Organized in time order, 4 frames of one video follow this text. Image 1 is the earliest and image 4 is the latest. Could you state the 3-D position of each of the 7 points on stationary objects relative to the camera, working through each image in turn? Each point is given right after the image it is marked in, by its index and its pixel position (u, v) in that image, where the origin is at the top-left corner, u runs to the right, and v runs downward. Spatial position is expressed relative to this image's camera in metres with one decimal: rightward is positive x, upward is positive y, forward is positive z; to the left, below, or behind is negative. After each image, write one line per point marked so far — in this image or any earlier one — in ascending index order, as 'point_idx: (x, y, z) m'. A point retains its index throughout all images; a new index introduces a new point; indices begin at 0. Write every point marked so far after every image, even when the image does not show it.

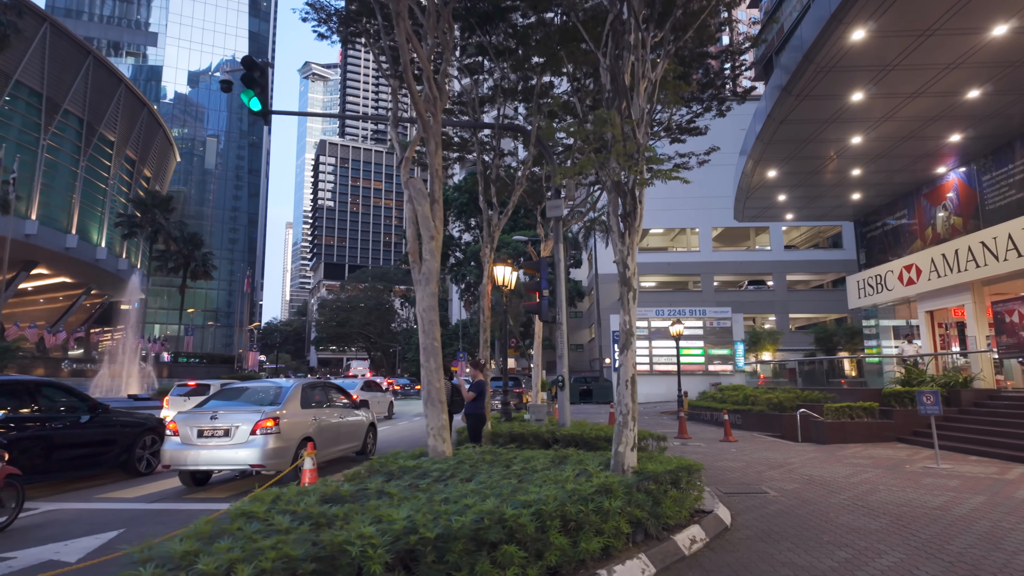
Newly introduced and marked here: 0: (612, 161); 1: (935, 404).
0: (+1.2, +1.5, +7.3) m
1: (+7.9, -2.2, +12.0) m
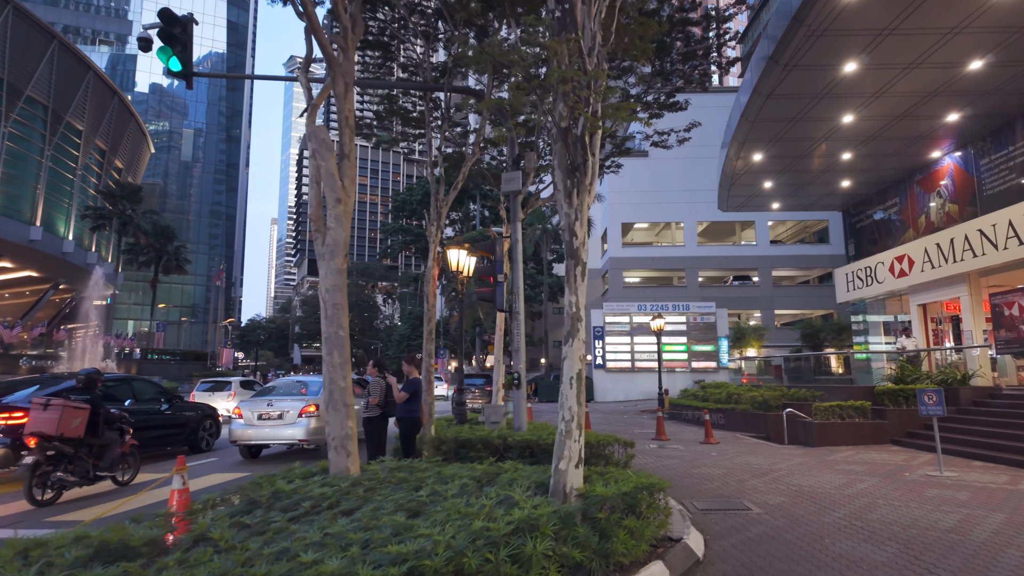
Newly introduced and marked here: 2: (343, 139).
0: (+0.4, +1.7, +5.8) m
1: (+7.1, -1.9, +10.7) m
2: (-1.8, +1.5, +6.6) m
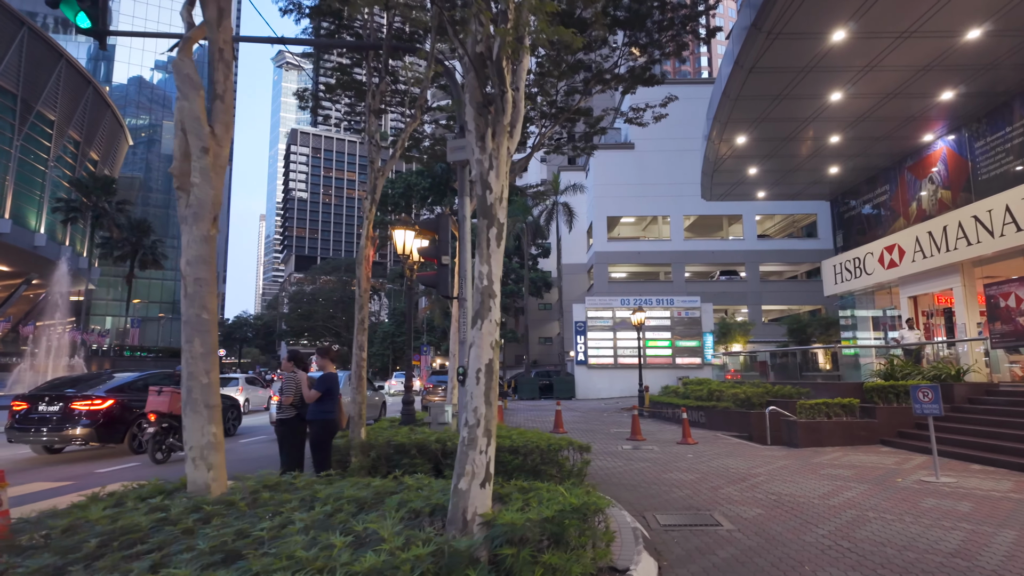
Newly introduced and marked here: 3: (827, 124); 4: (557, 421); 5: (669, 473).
0: (-0.3, +1.9, +4.6) m
1: (+6.3, -1.7, +9.6) m
2: (-2.5, +1.7, +5.3) m
3: (+8.7, +4.5, +17.7) m
4: (+1.2, -3.7, +17.7) m
5: (+2.7, -3.1, +10.9) m
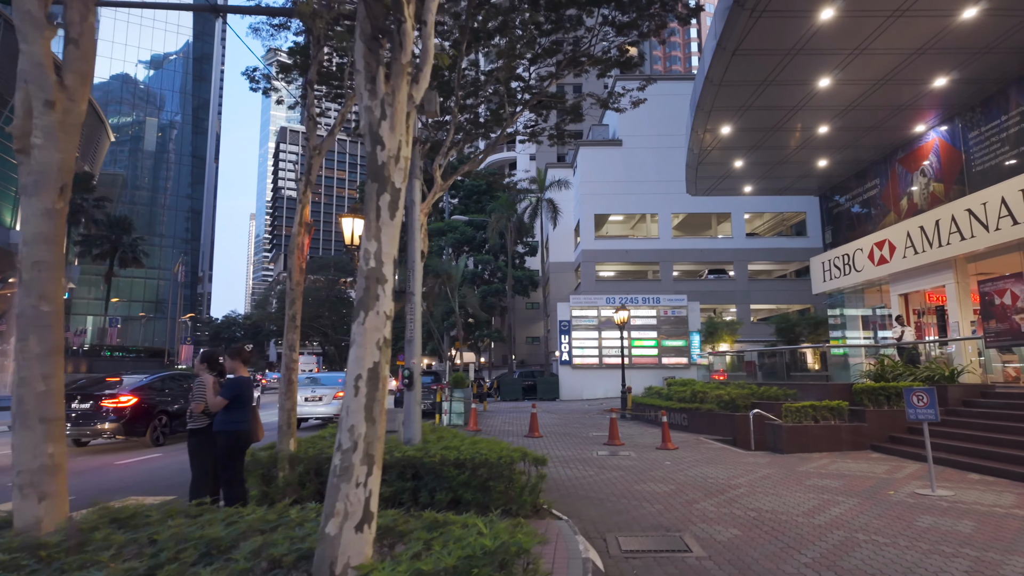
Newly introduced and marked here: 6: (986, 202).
0: (-0.8, +2.0, +3.7) m
1: (+5.7, -1.6, +8.8) m
2: (-3.0, +1.8, +4.4) m
3: (+8.0, +4.6, +16.9) m
4: (+0.5, -3.6, +16.8) m
5: (+2.1, -3.1, +10.1) m
6: (+11.2, +2.0, +15.2) m
